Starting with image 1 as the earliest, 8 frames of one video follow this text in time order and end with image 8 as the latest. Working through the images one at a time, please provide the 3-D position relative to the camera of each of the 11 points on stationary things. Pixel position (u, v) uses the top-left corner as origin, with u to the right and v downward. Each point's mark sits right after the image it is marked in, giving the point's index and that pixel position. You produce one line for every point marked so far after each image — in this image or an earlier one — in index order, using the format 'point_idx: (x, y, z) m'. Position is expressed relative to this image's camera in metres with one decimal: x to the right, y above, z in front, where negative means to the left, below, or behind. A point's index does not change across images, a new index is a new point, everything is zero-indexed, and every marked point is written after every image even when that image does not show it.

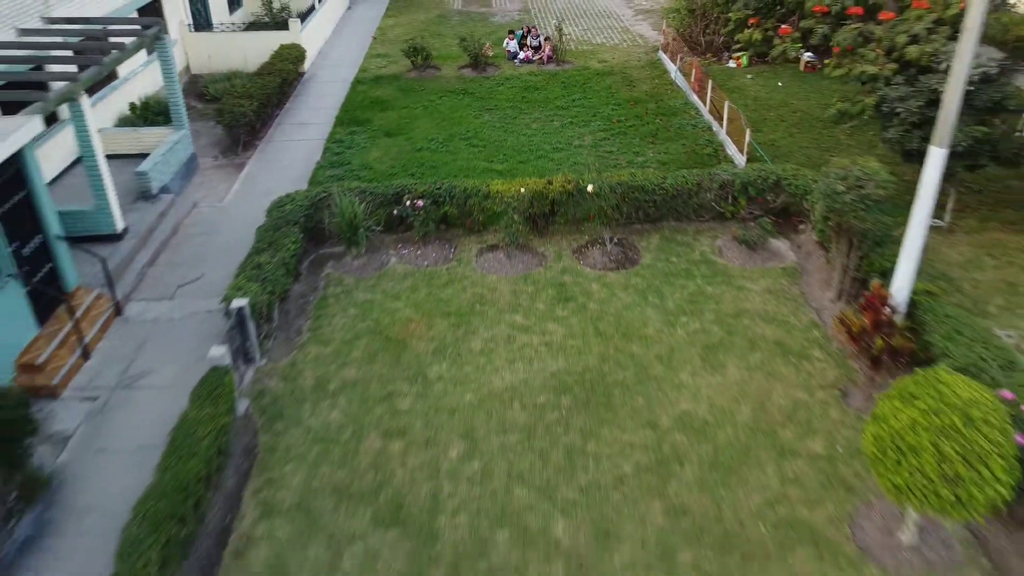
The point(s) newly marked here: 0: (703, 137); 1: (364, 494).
0: (+2.6, +2.1, +11.4) m
1: (-1.1, -1.5, +5.9) m
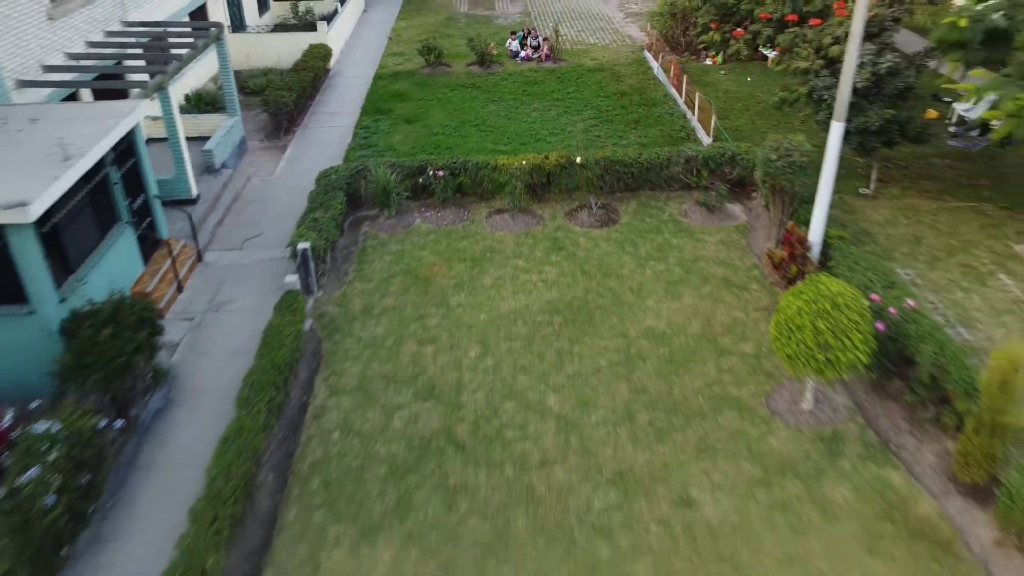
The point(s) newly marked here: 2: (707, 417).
0: (+2.7, +2.7, +13.4) m
1: (-1.0, -0.9, +7.9) m
2: (+1.7, -1.1, +7.3) m
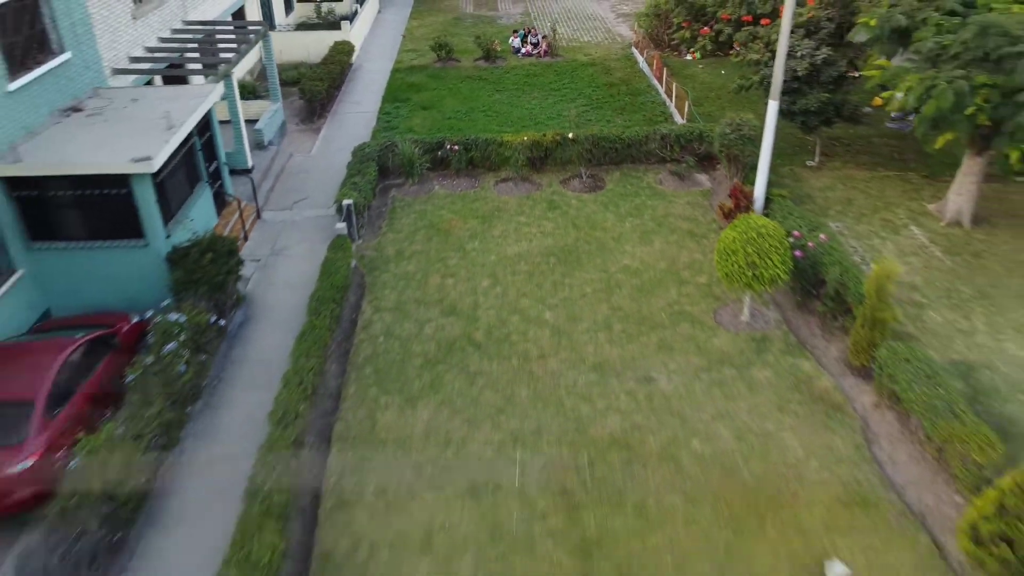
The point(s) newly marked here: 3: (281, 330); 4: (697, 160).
0: (+2.7, +3.4, +15.5) m
1: (-1.0, -0.2, +10.0) m
2: (+1.8, -0.4, +9.4) m
3: (-2.6, -0.5, +9.5) m
4: (+3.0, +2.1, +13.4) m
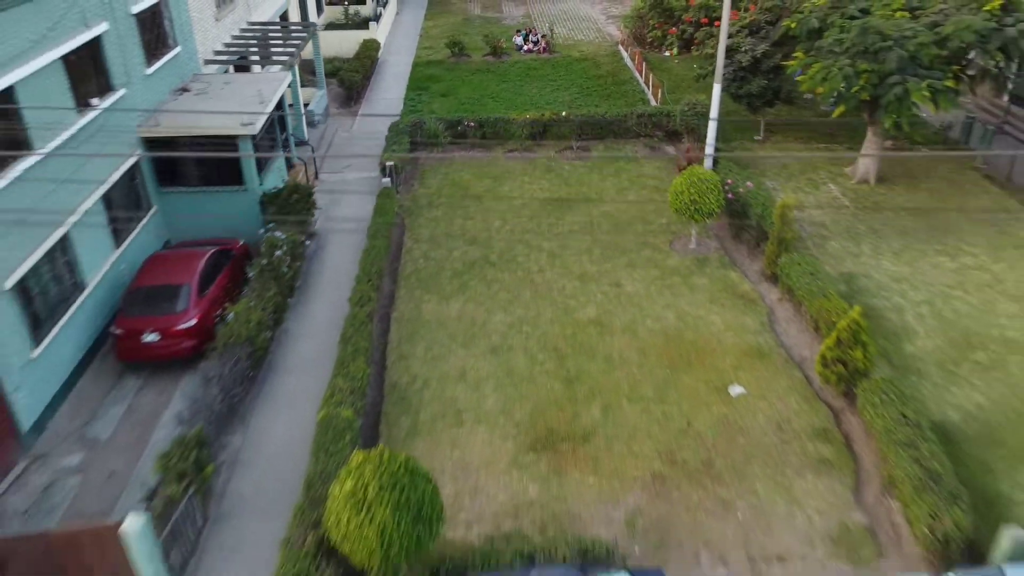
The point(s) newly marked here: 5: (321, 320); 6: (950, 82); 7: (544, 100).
0: (+2.8, +4.4, +18.7) m
1: (-0.9, +0.8, +13.3) m
2: (+1.9, +0.6, +12.6) m
3: (-2.5, +0.5, +12.7) m
4: (+3.1, +3.0, +16.6) m
5: (-2.5, -0.4, +11.0) m
6: (+6.4, +3.0, +12.4) m
7: (+0.7, +4.2, +18.8) m
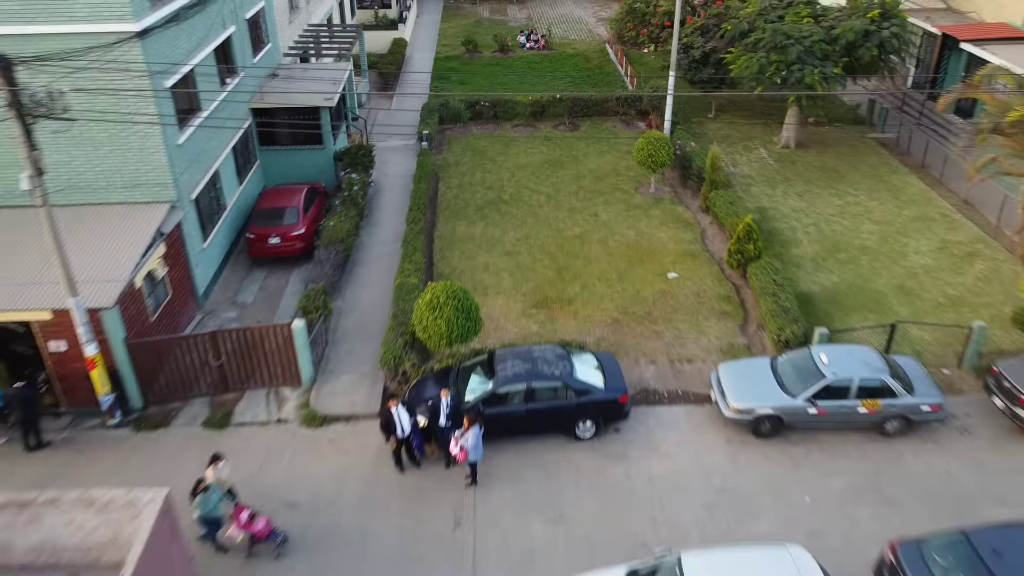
0: (+3.0, +5.8, +23.3) m
1: (-0.7, +2.2, +17.8) m
2: (+2.0, +2.0, +17.2) m
3: (-2.4, +1.9, +17.3) m
4: (+3.2, +4.4, +21.2) m
5: (-2.4, +1.0, +15.6) m
6: (+6.6, +4.4, +17.0) m
7: (+0.9, +5.6, +23.3) m
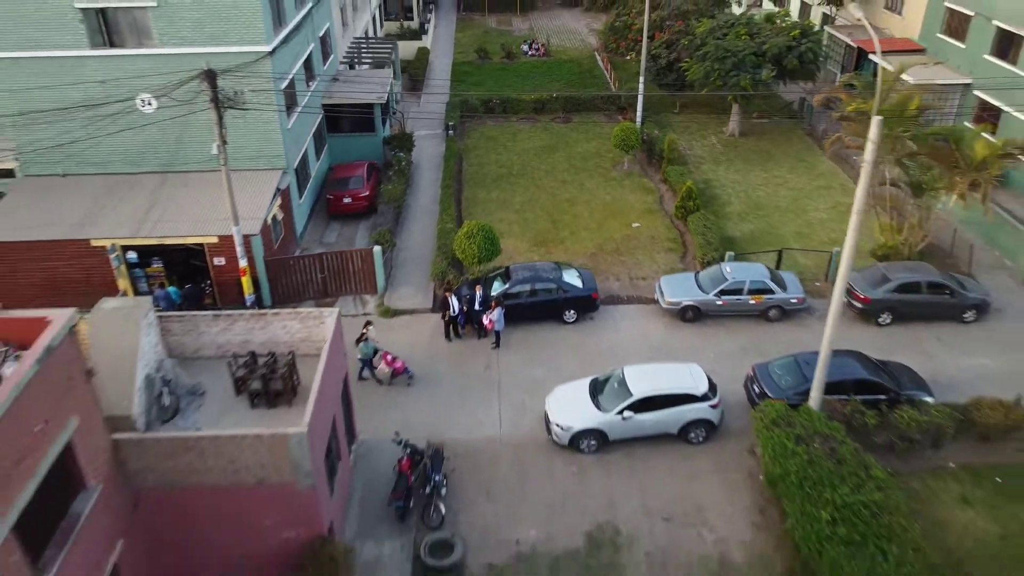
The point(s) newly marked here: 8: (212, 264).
0: (+3.2, +7.0, +28.7) m
1: (-0.5, +3.5, +23.3) m
2: (+2.2, +3.2, +22.7) m
3: (-2.2, +3.2, +22.7) m
4: (+3.4, +5.7, +26.6) m
5: (-2.2, +2.2, +21.0) m
6: (+6.7, +5.7, +22.4) m
7: (+1.1, +6.9, +28.8) m
8: (-5.8, +0.5, +16.1) m
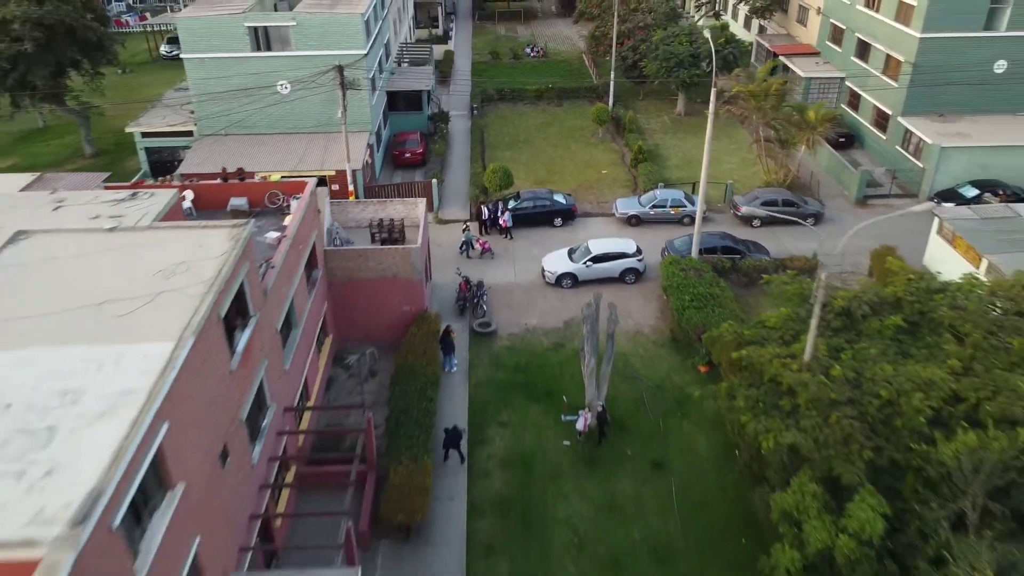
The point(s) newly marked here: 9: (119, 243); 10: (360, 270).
0: (+3.5, +9.6, +38.0) m
1: (-0.2, +6.0, +32.5) m
2: (+2.5, +5.8, +31.9) m
3: (-1.9, +5.7, +32.0) m
4: (+3.7, +8.3, +35.9) m
5: (-1.9, +4.8, +30.3) m
6: (+7.0, +8.2, +31.7) m
7: (+1.3, +9.5, +38.0) m
8: (-5.5, +3.0, +25.4) m
9: (-5.9, +0.7, +12.5) m
10: (-3.5, +0.4, +18.9) m
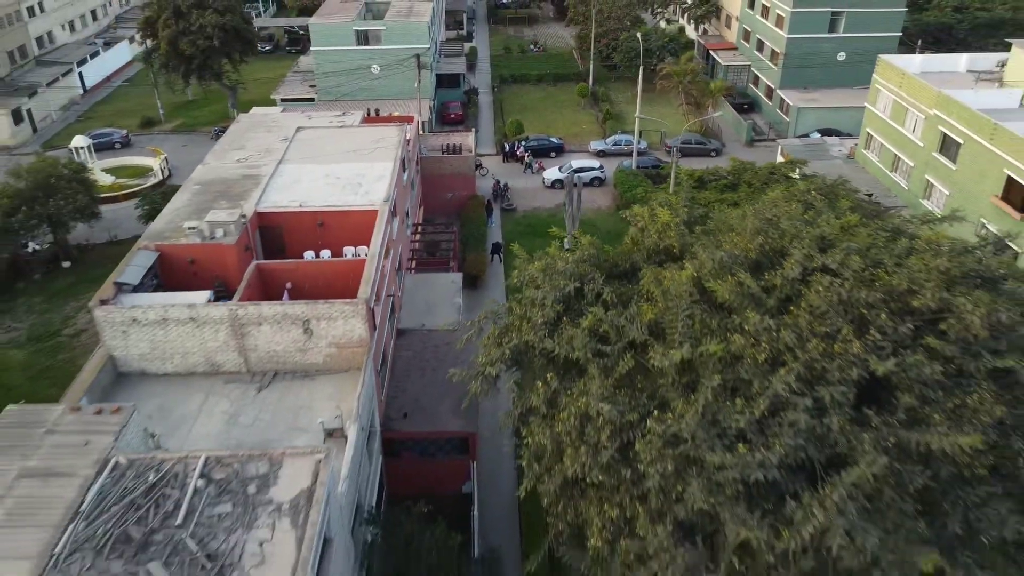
0: (+4.0, +13.9, +52.4) m
1: (+0.3, +10.4, +47.0) m
2: (+3.0, +10.1, +46.3) m
3: (-1.4, +10.1, +46.4) m
4: (+4.2, +12.6, +50.3) m
5: (-1.4, +9.2, +44.7) m
6: (+7.6, +12.6, +46.1) m
7: (+1.9, +13.8, +52.5) m
8: (-5.0, +7.4, +39.8) m
9: (-5.3, +5.0, +26.9) m
10: (-2.9, +4.8, +33.3) m
